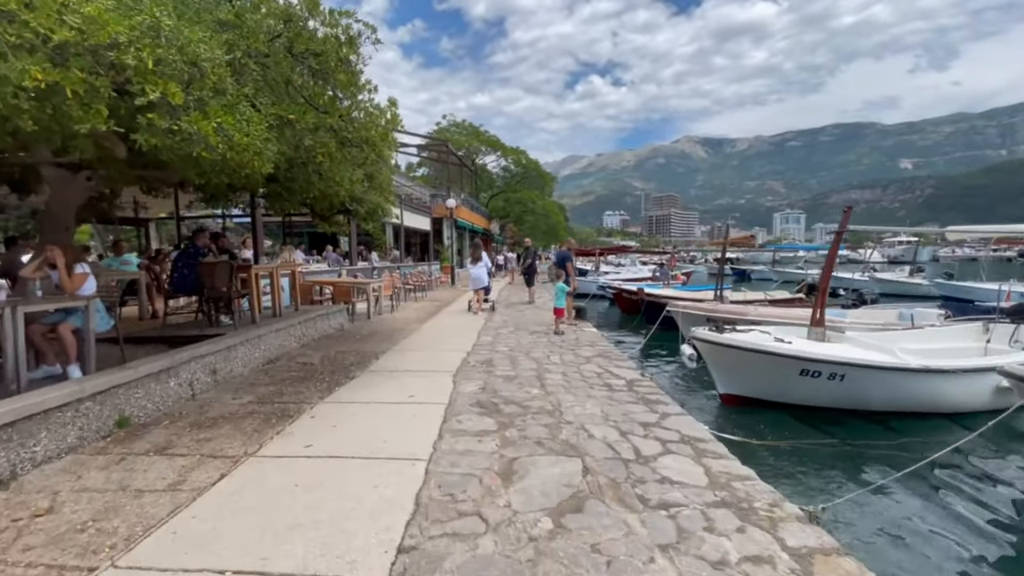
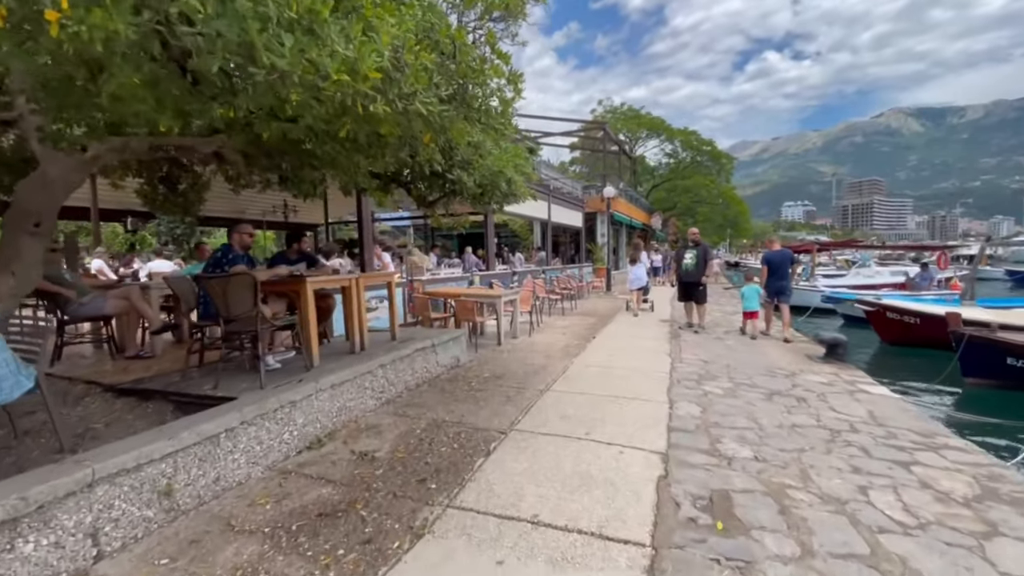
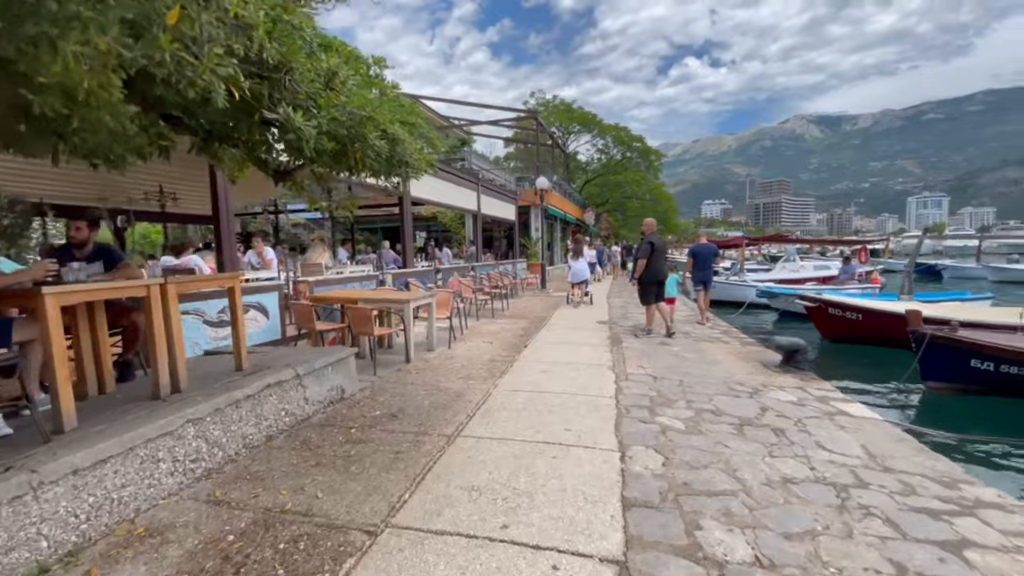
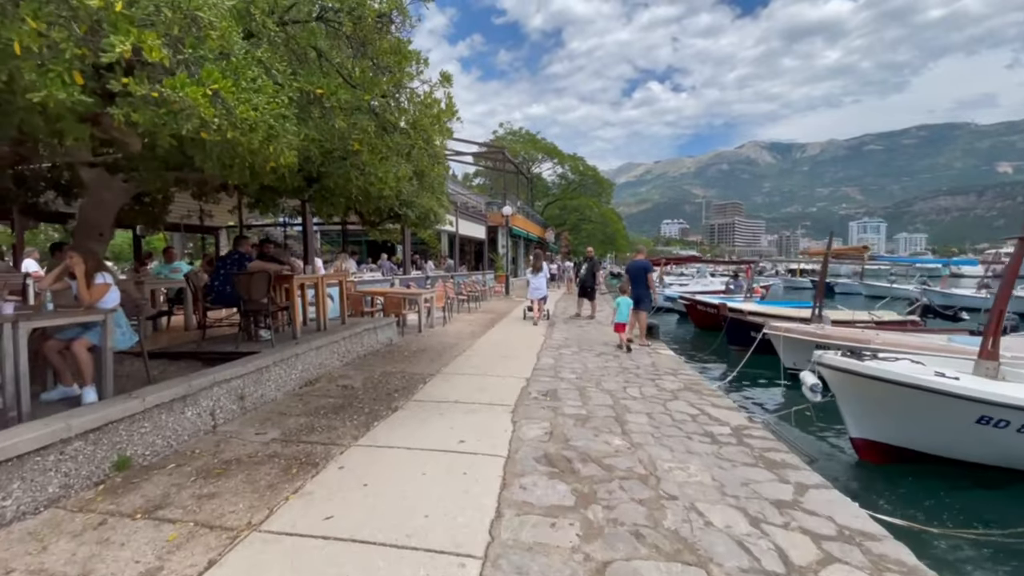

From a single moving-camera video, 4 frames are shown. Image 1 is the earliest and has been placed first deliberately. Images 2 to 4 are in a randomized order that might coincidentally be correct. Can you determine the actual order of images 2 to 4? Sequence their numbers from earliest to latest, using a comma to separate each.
4, 2, 3
